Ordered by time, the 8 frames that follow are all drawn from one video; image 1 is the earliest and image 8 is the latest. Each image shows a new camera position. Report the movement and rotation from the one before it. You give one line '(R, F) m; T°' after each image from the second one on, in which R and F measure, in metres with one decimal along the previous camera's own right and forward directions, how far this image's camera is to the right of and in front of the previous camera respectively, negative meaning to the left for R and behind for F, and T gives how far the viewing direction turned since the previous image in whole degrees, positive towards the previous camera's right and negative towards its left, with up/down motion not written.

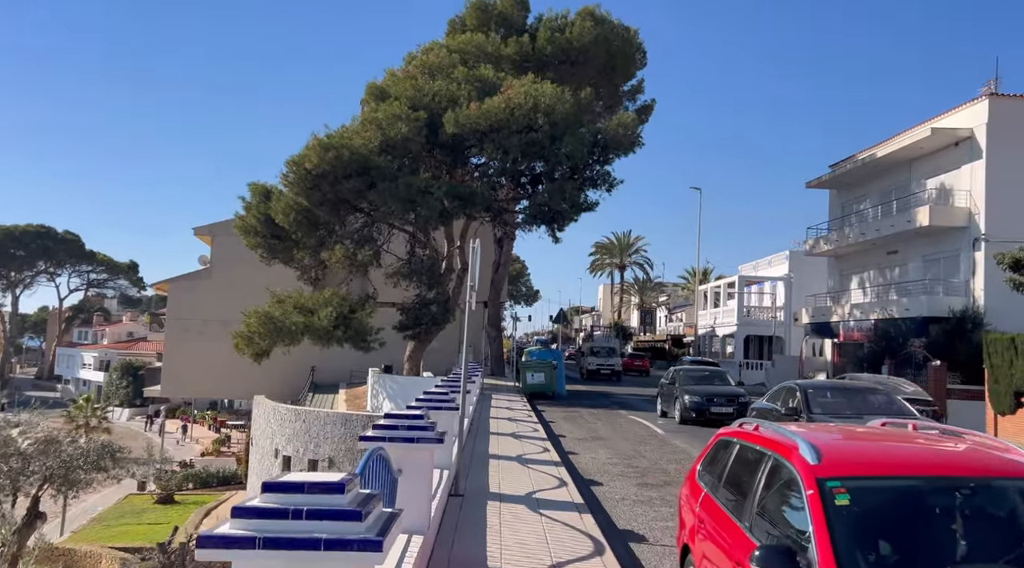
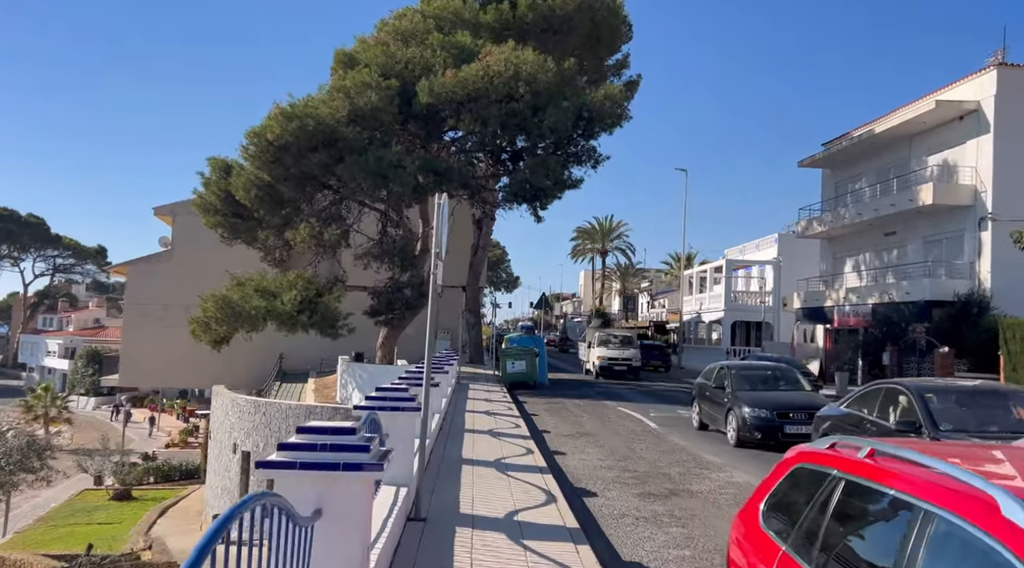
(0.0, +1.7) m; +1°
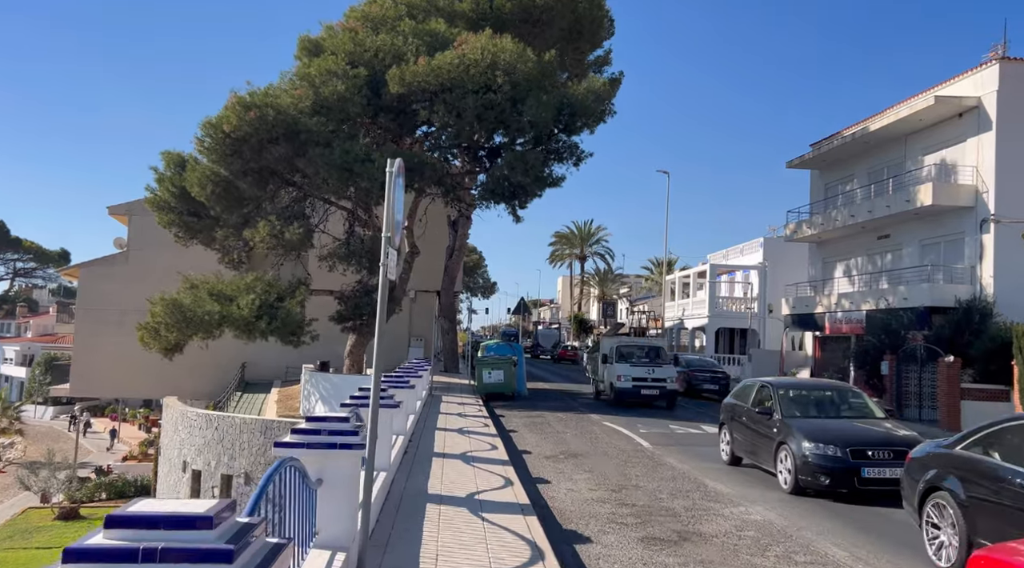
(0.0, +1.6) m; +2°
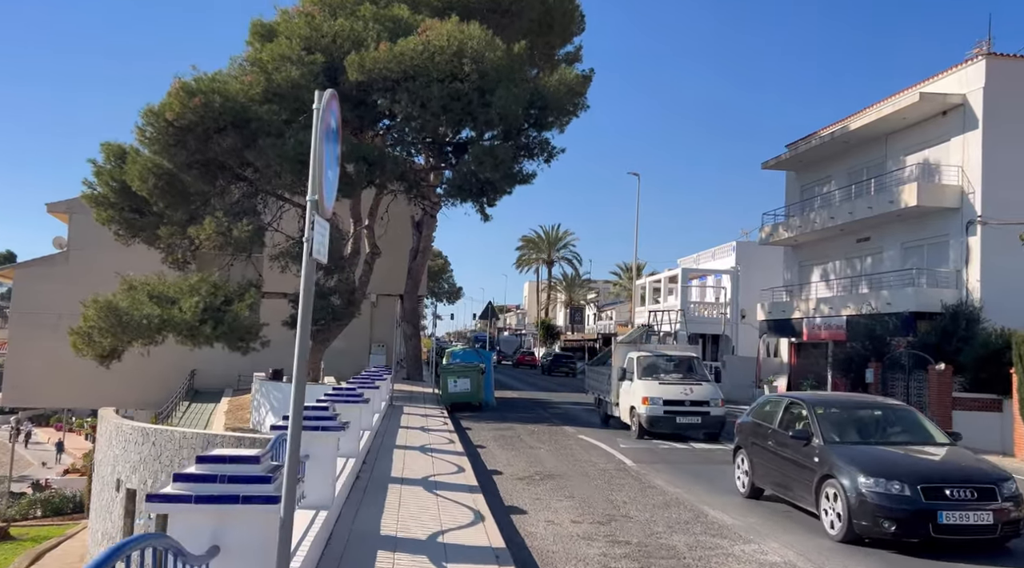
(-0.1, +1.4) m; +2°
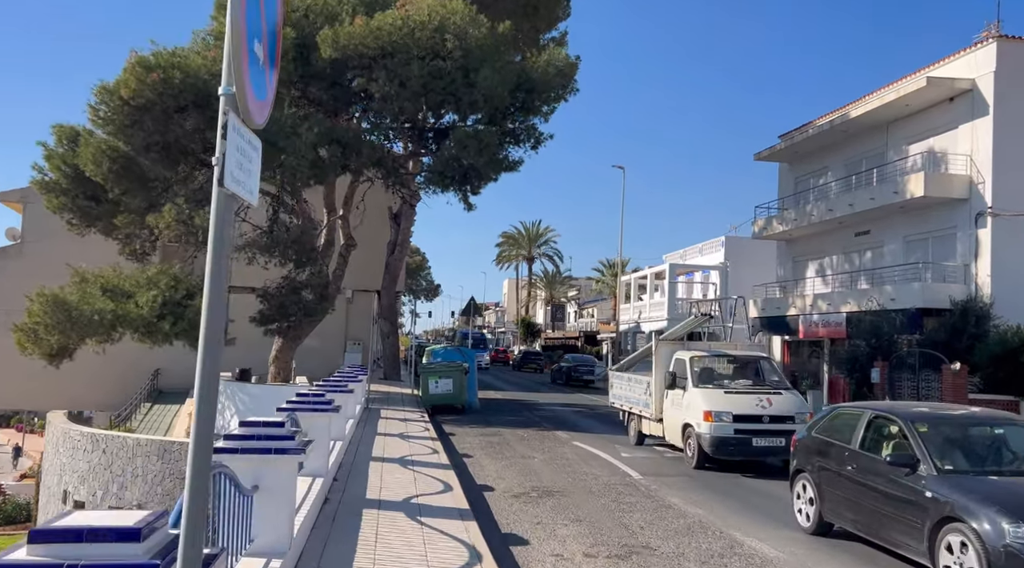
(-0.2, +1.4) m; +2°
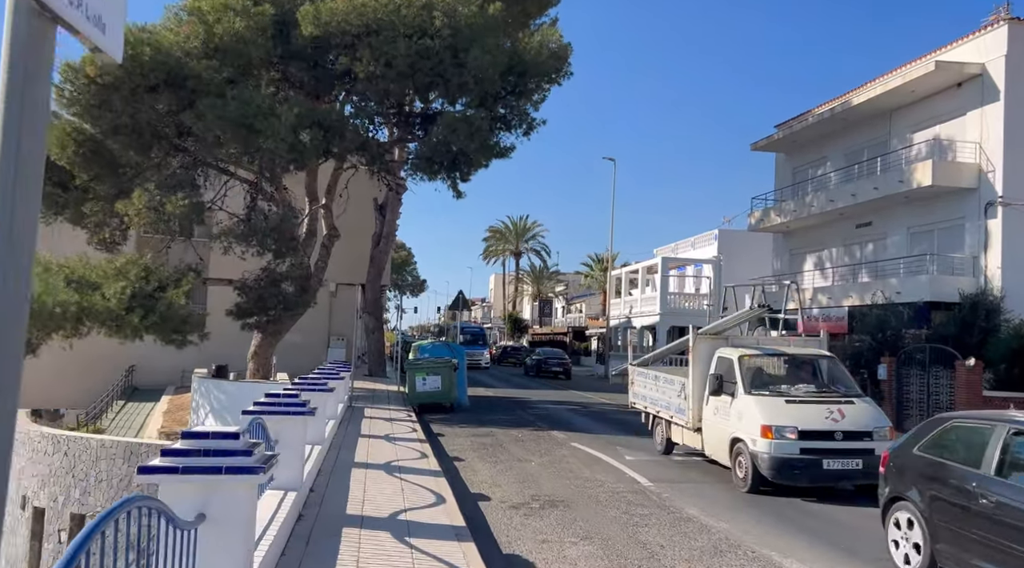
(-0.1, +1.0) m; +1°
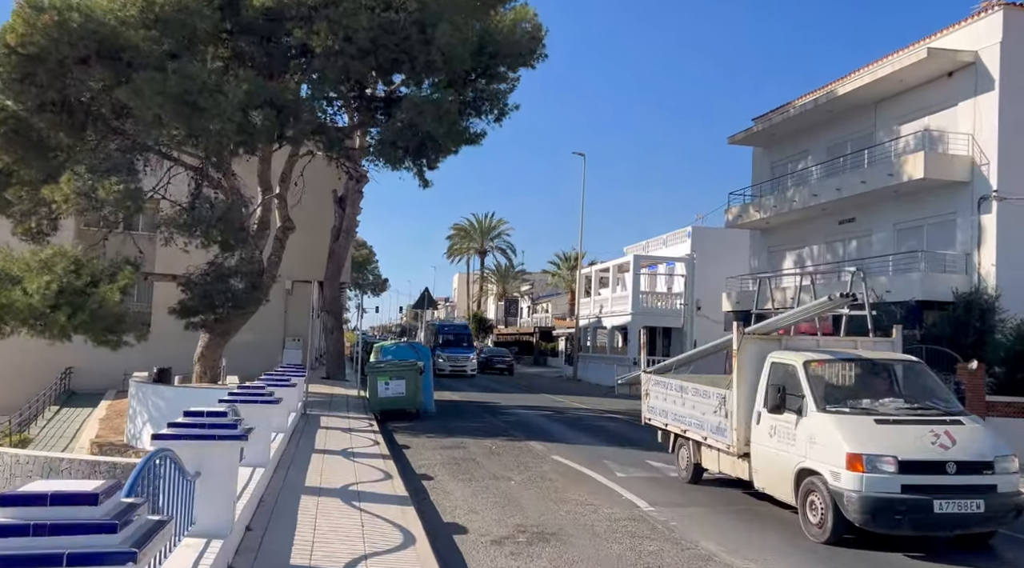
(-0.2, +1.4) m; +3°
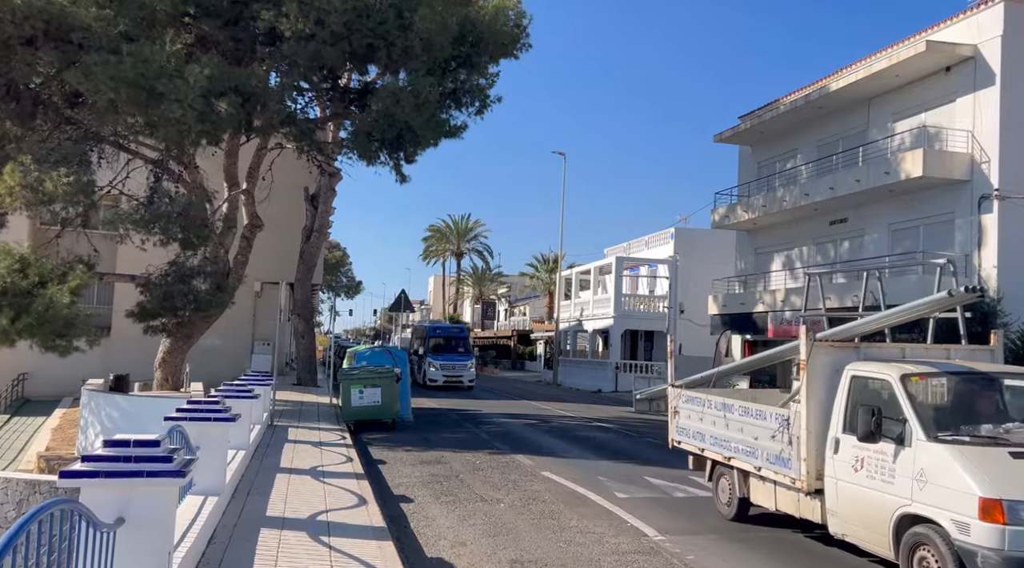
(-0.2, +1.0) m; +2°
